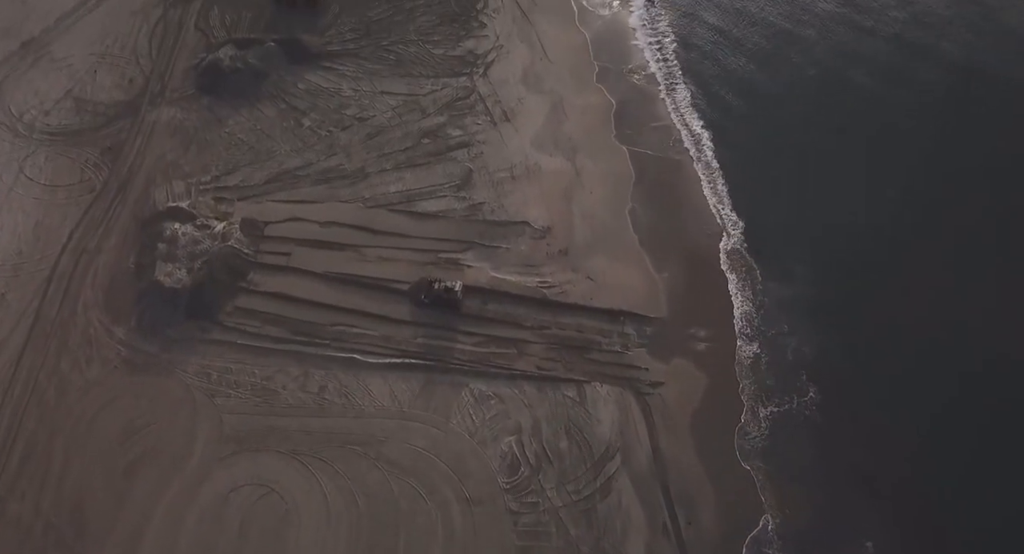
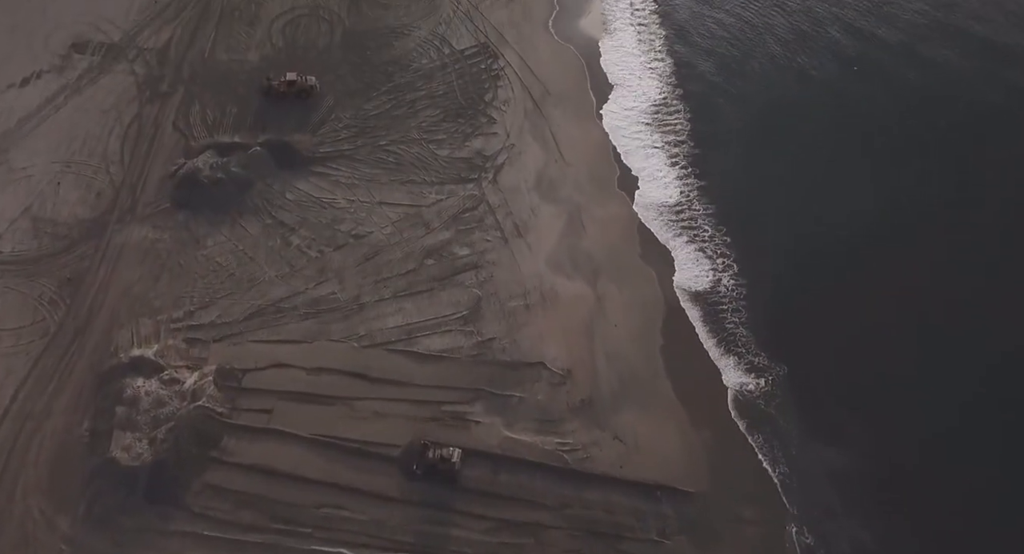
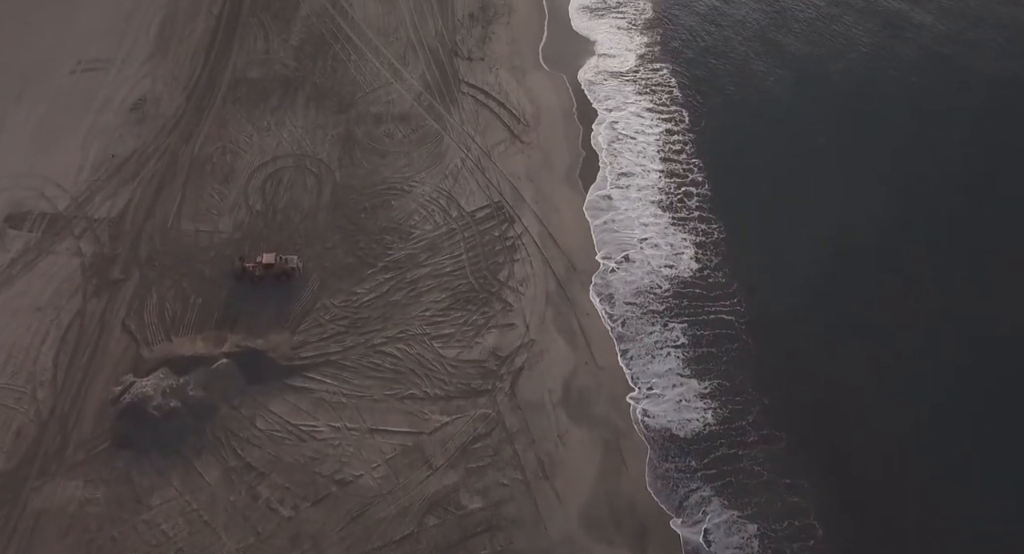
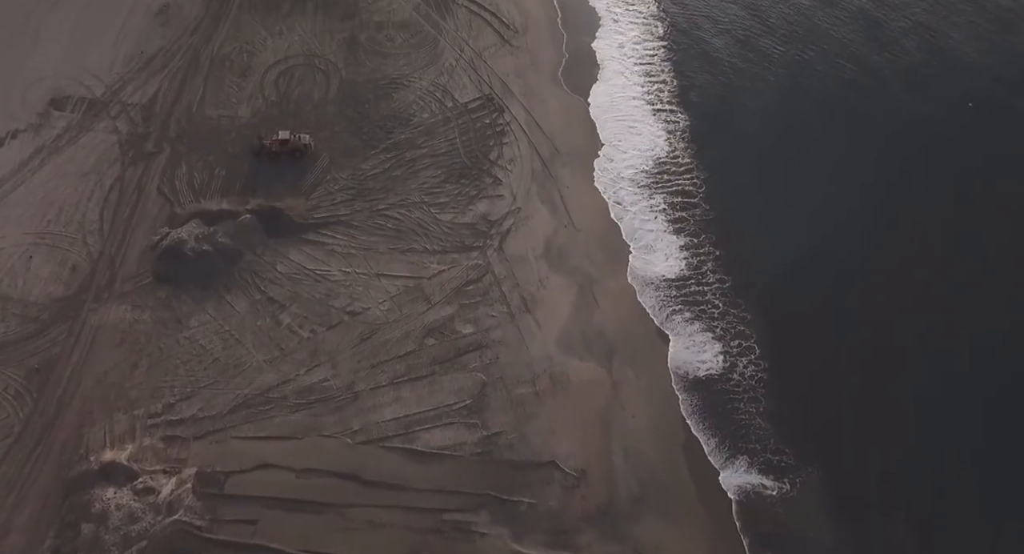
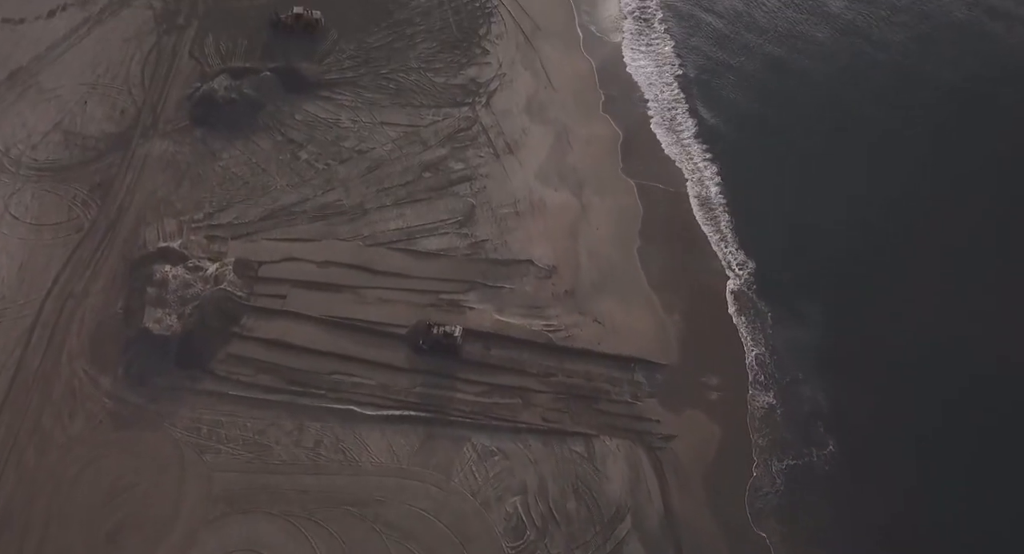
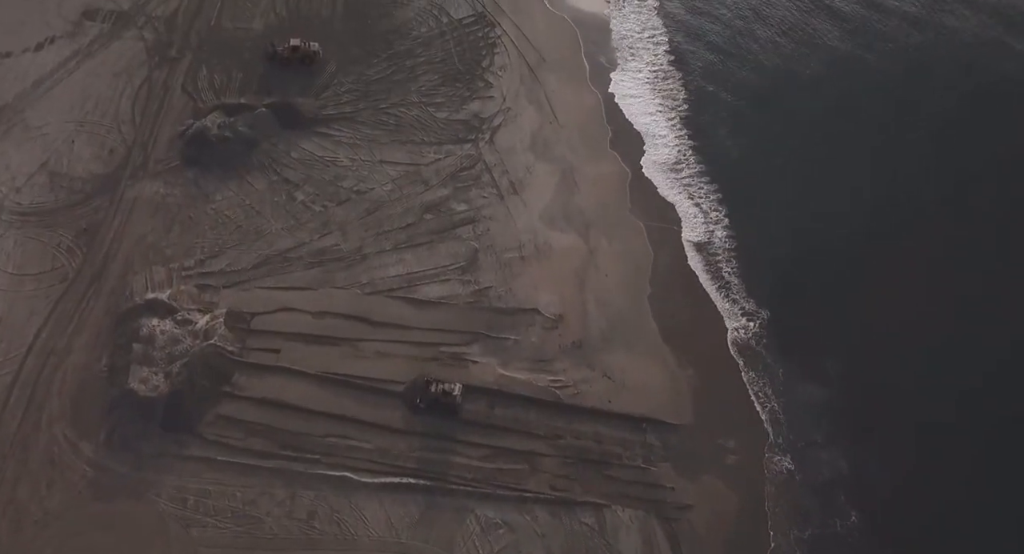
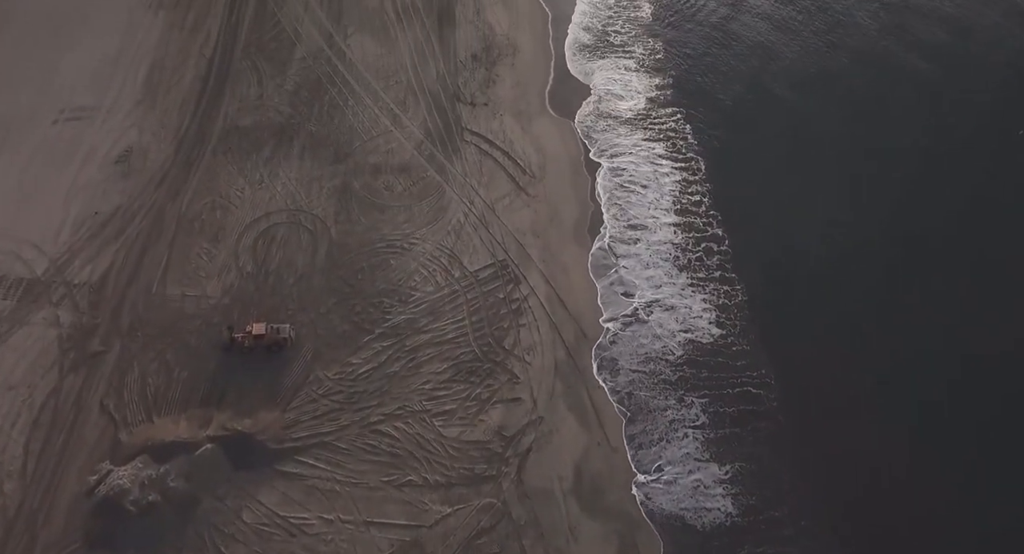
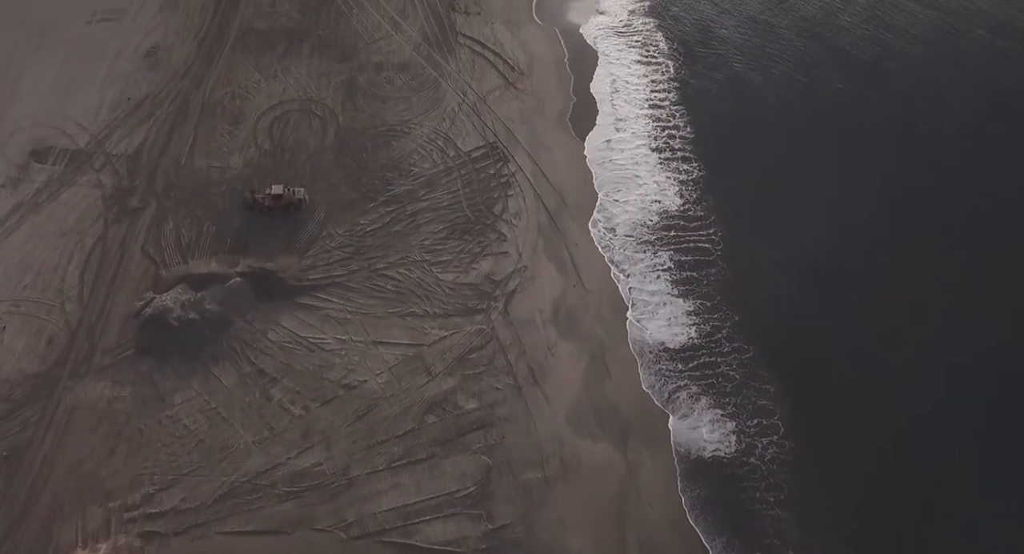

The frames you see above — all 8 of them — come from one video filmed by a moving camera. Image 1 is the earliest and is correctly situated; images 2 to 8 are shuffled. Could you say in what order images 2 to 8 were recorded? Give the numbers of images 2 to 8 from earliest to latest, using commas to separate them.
5, 6, 2, 4, 8, 3, 7
